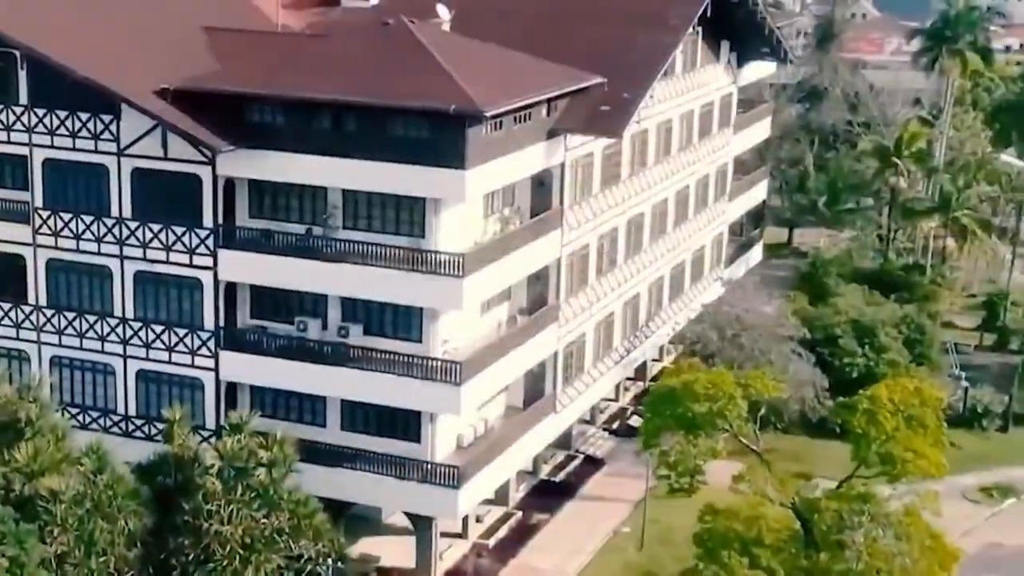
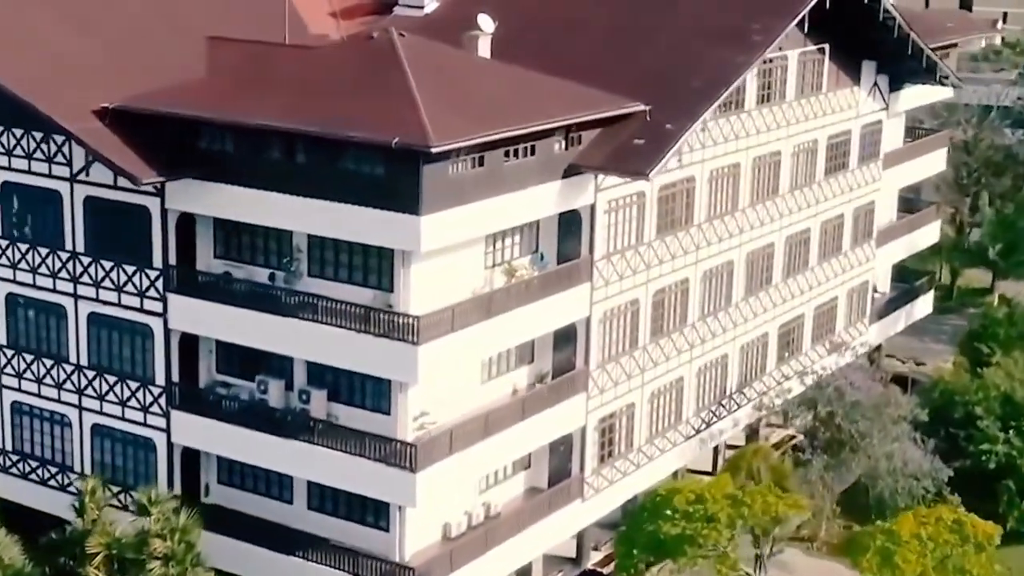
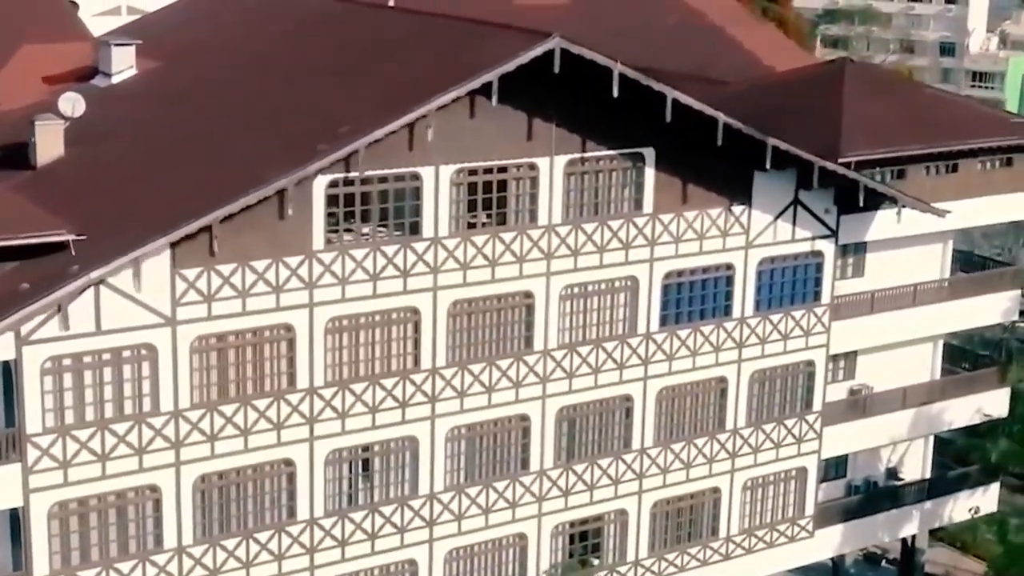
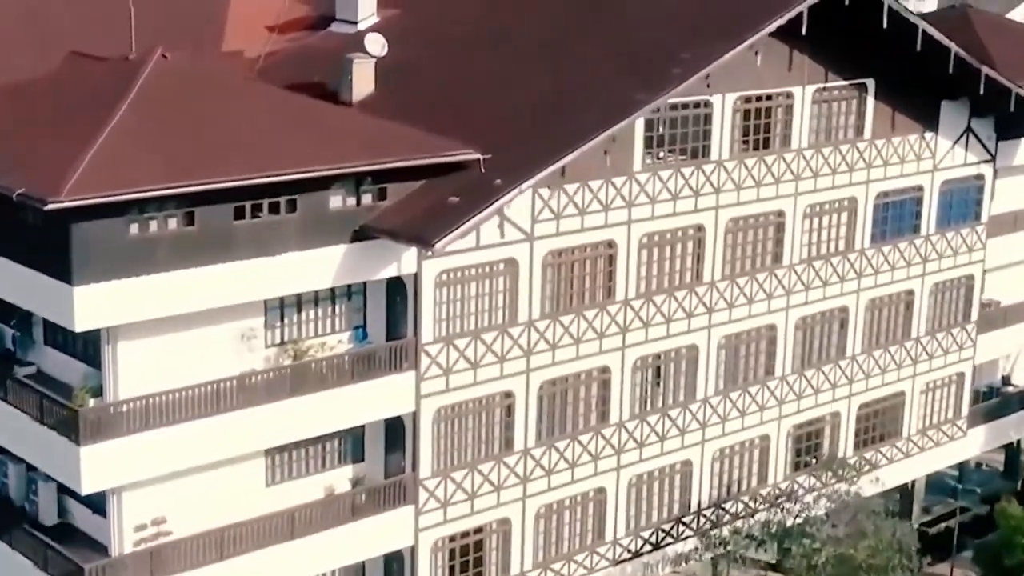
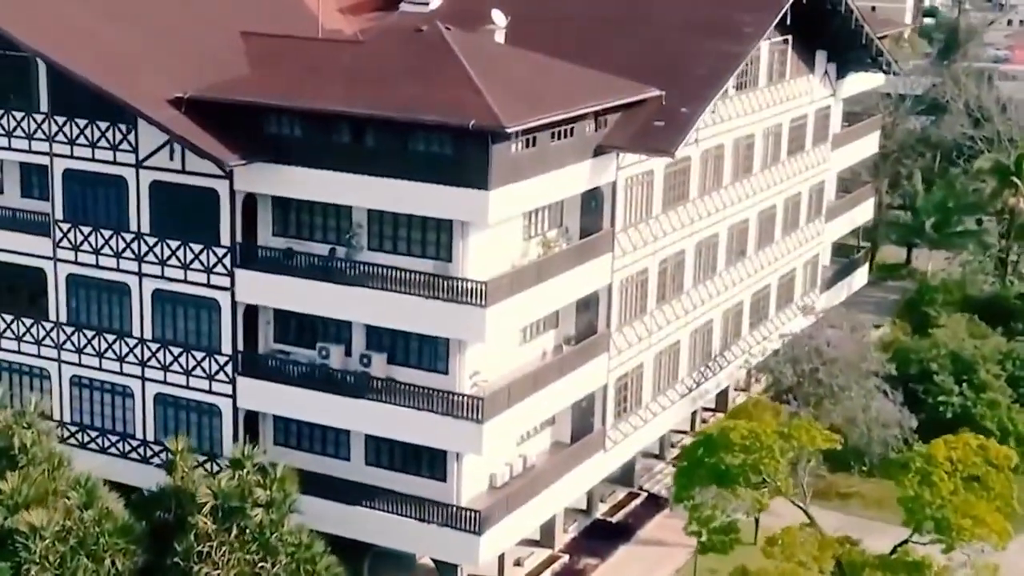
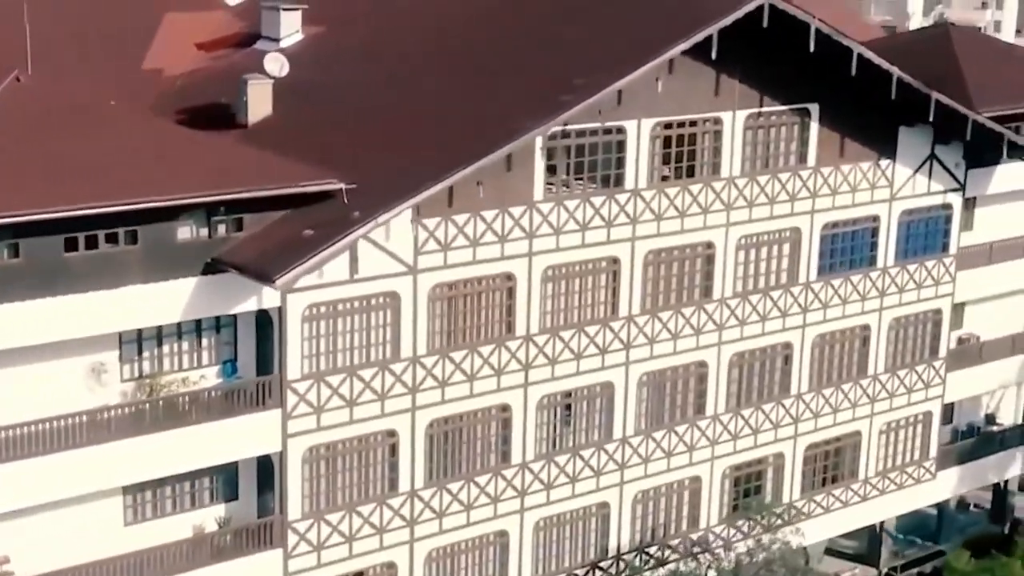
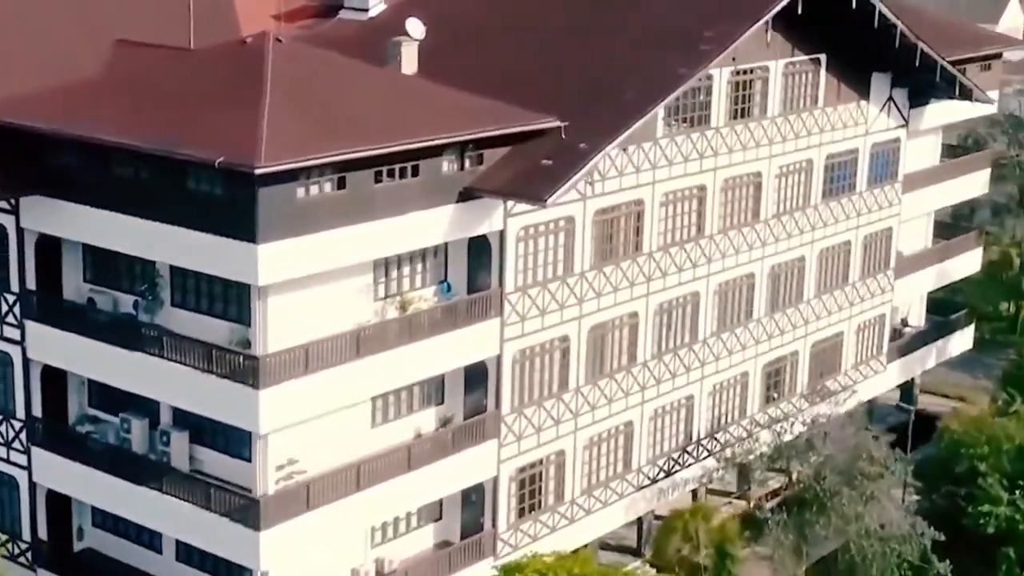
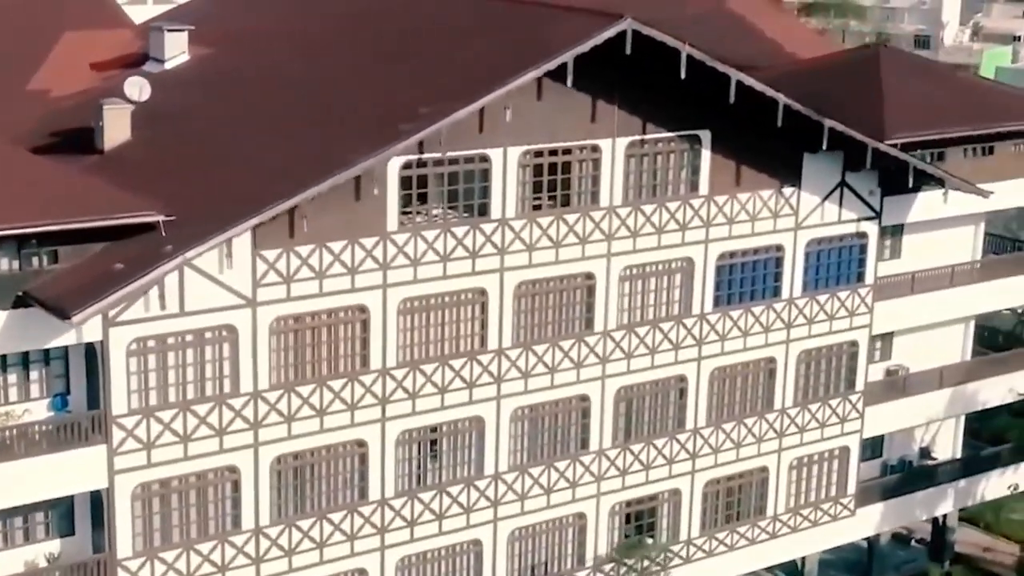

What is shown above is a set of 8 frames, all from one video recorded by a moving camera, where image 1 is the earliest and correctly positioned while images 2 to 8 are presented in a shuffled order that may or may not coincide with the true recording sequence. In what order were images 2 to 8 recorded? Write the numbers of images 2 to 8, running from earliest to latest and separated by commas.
5, 2, 7, 4, 6, 8, 3
